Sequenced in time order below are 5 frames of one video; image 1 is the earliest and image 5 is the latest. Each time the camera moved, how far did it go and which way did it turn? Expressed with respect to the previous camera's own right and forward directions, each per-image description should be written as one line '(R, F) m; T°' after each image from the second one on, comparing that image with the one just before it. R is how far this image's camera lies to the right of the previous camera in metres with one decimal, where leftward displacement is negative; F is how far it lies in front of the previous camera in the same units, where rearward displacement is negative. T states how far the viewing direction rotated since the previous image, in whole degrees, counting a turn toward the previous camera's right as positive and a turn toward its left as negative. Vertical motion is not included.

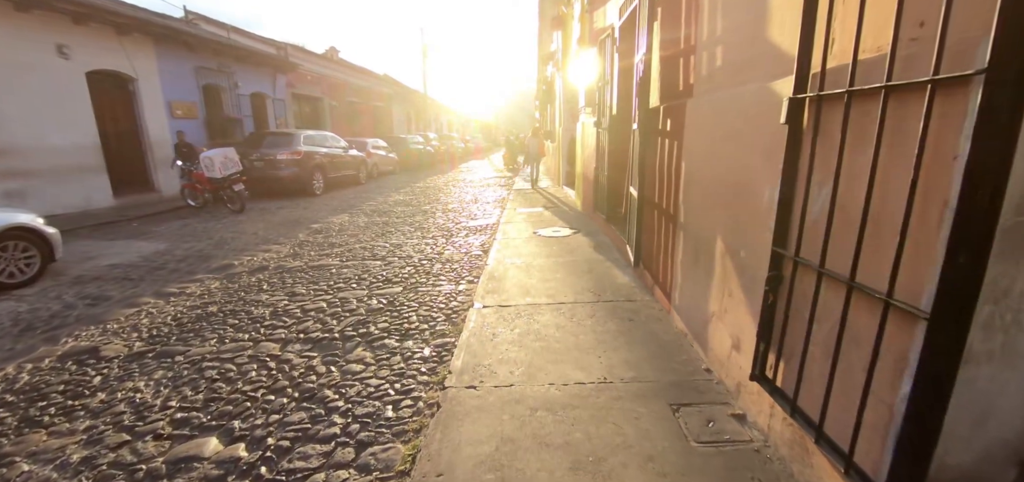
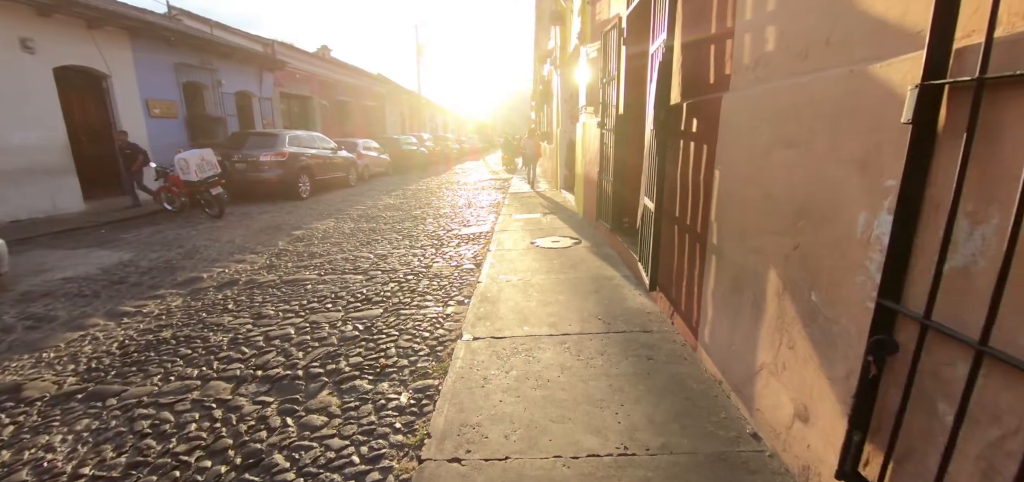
(0.0, +0.6) m; 0°
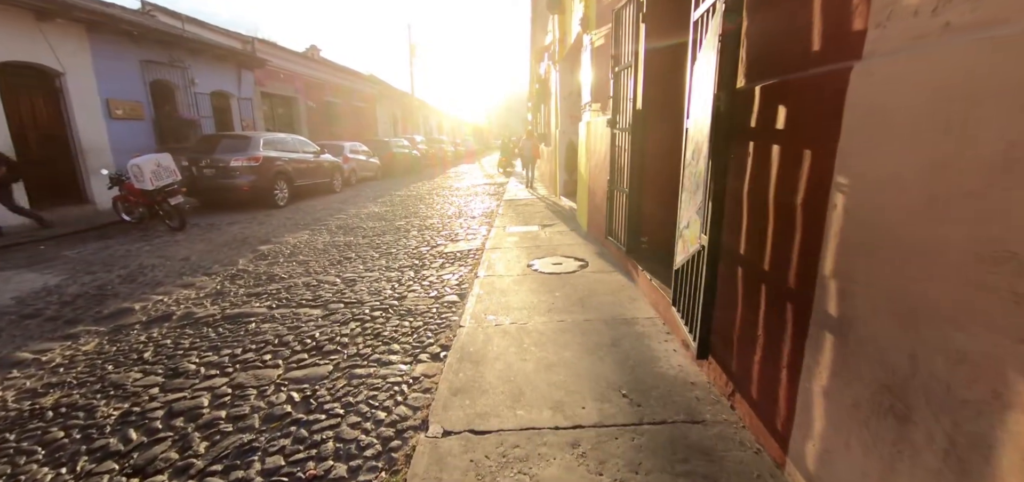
(+0.1, +1.1) m; 0°
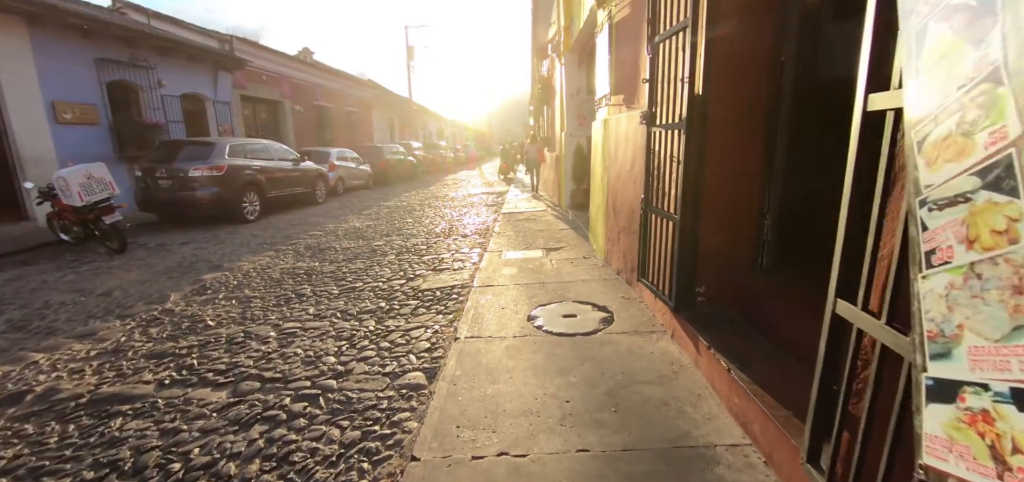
(+0.1, +1.5) m; 0°
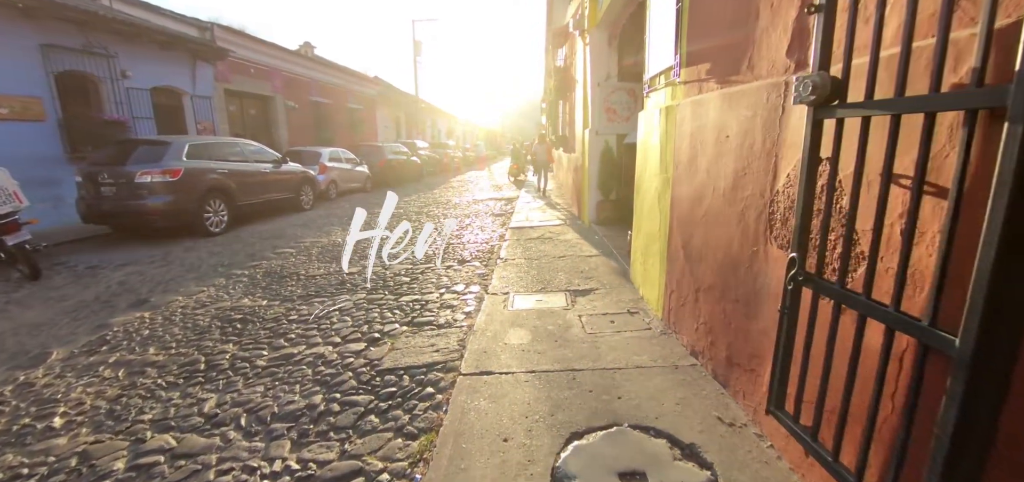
(0.0, +1.8) m; -1°
